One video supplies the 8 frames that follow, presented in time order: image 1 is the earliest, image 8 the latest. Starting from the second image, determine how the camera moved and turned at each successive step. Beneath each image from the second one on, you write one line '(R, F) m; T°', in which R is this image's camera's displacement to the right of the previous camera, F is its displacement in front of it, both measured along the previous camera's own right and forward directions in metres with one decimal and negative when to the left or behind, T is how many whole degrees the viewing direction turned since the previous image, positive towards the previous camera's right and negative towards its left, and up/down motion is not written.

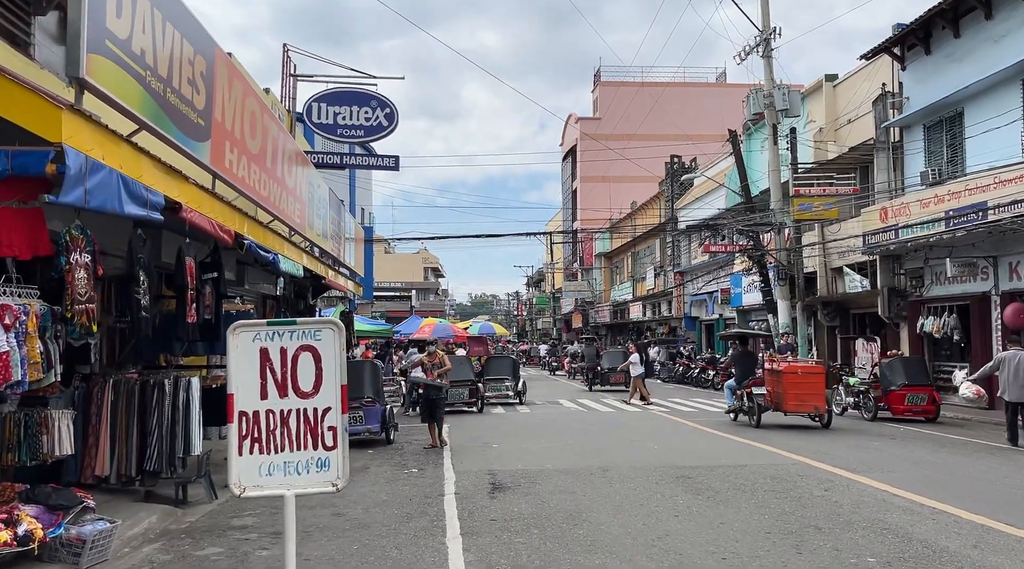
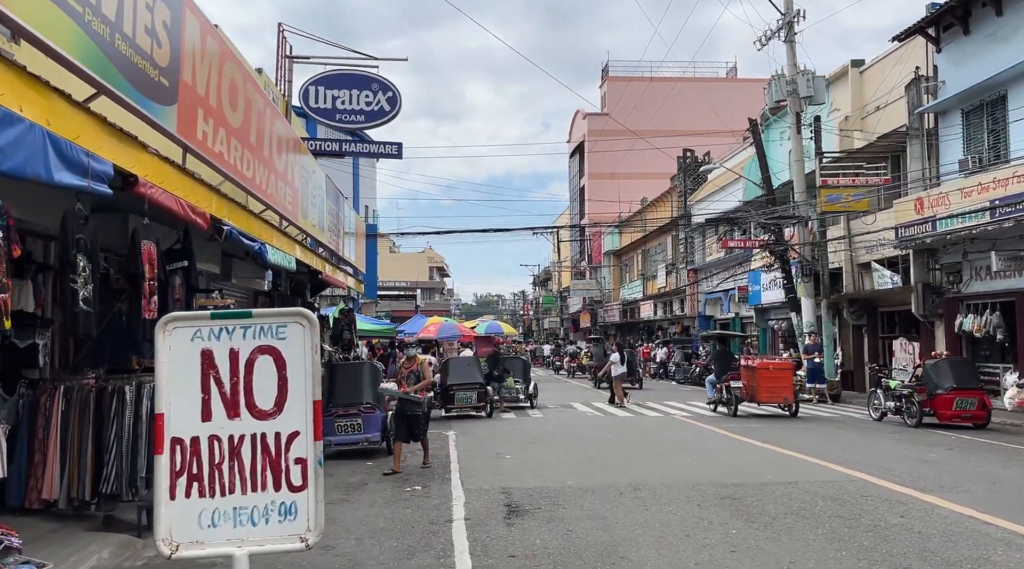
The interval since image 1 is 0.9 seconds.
(-0.1, +1.3) m; 0°
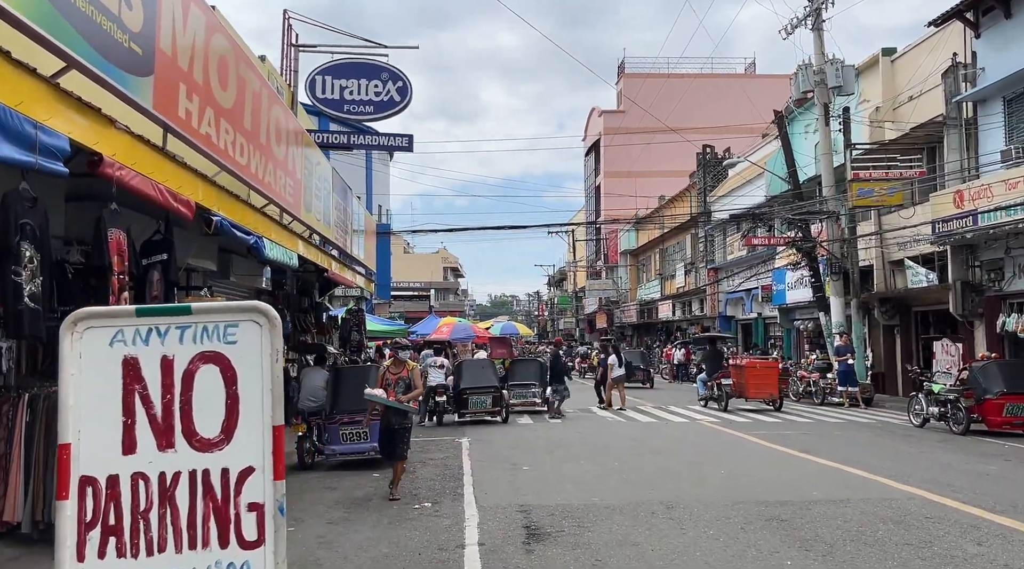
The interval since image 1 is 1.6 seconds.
(0.0, +0.9) m; -1°
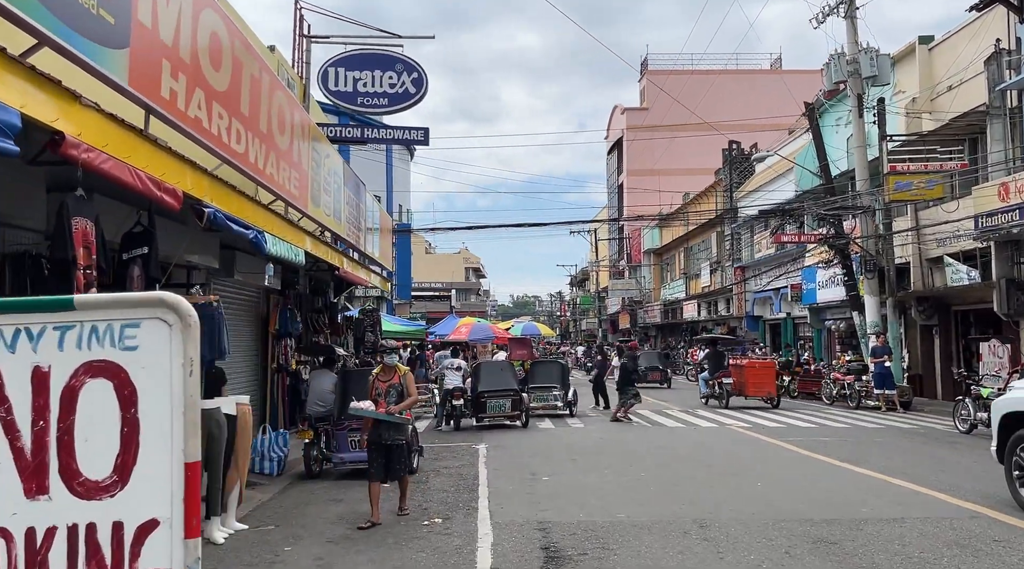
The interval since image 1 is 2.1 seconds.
(0.0, +0.7) m; -2°
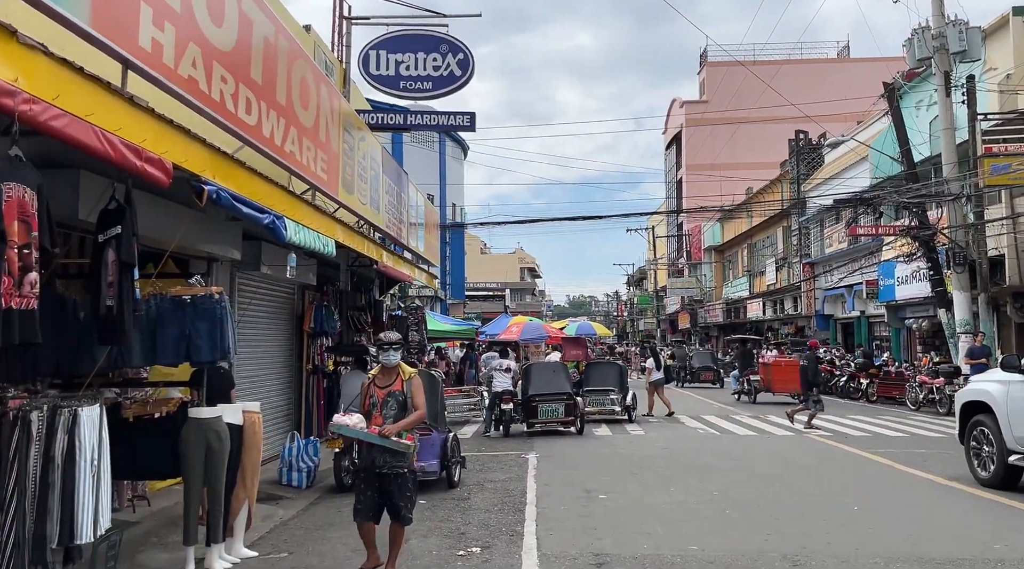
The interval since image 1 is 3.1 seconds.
(+0.1, +1.2) m; -4°
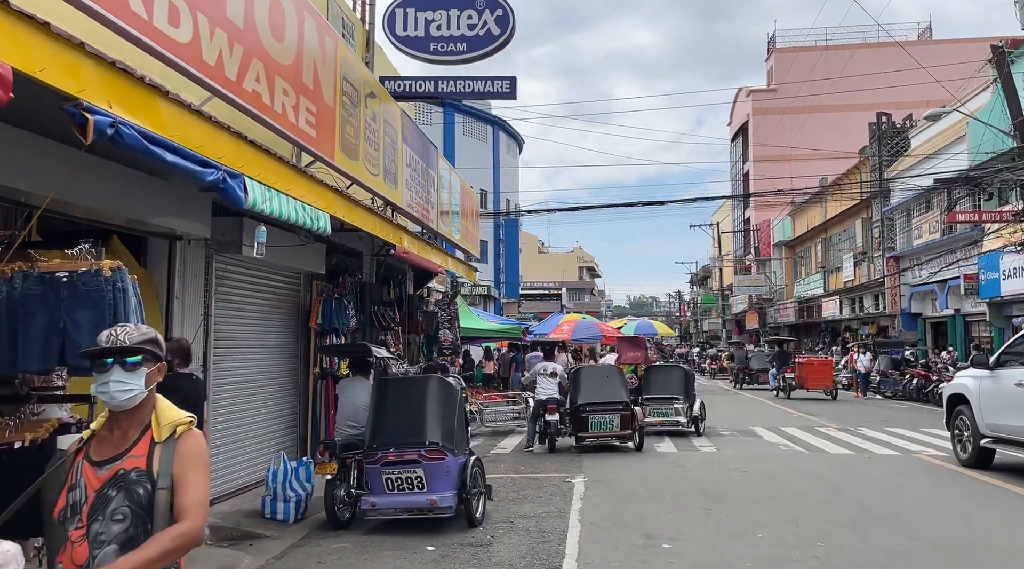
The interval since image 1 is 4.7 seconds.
(+0.2, +2.1) m; -4°
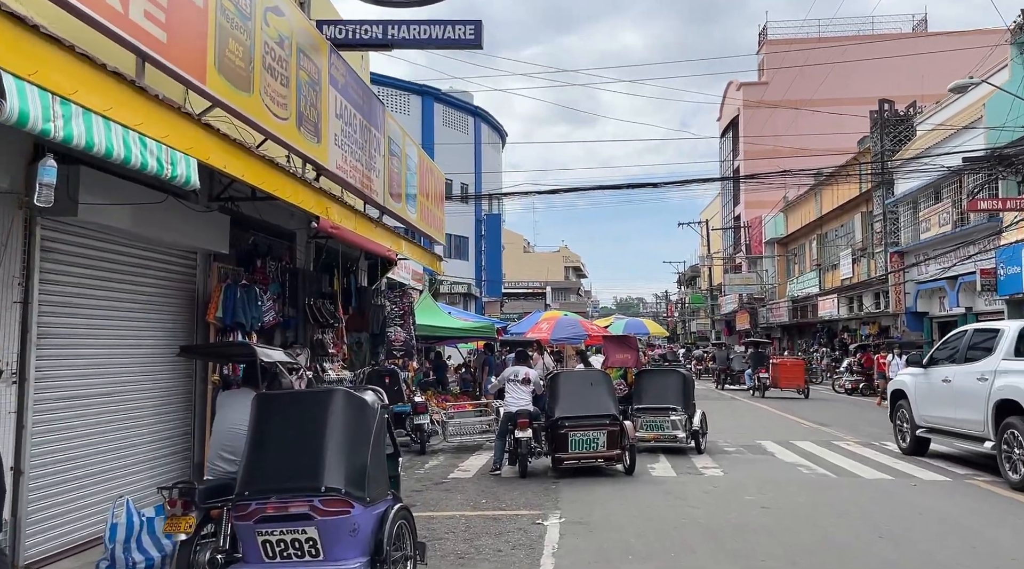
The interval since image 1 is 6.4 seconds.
(+0.3, +2.4) m; +1°
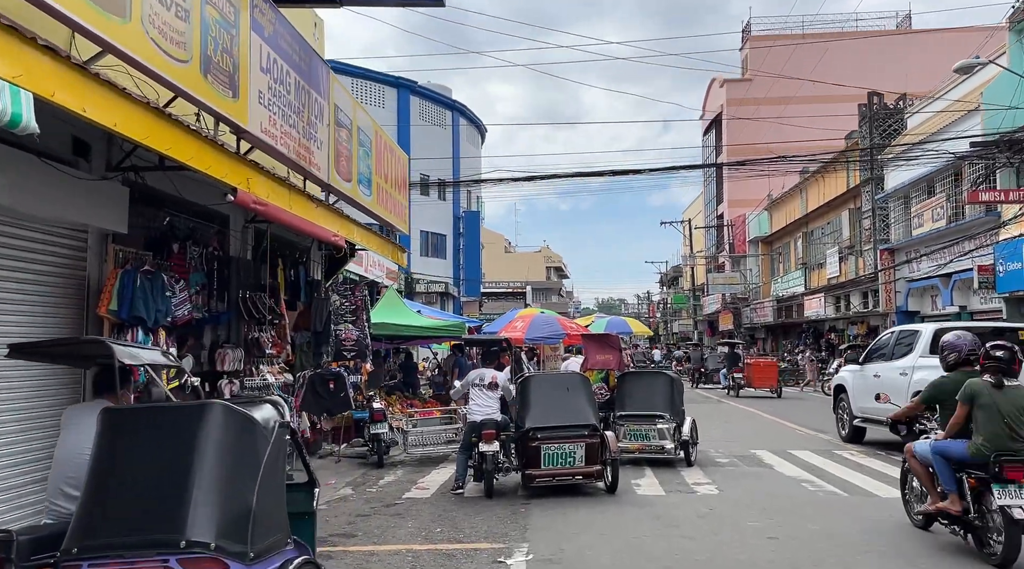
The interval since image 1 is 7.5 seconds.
(+0.2, +1.4) m; +1°
